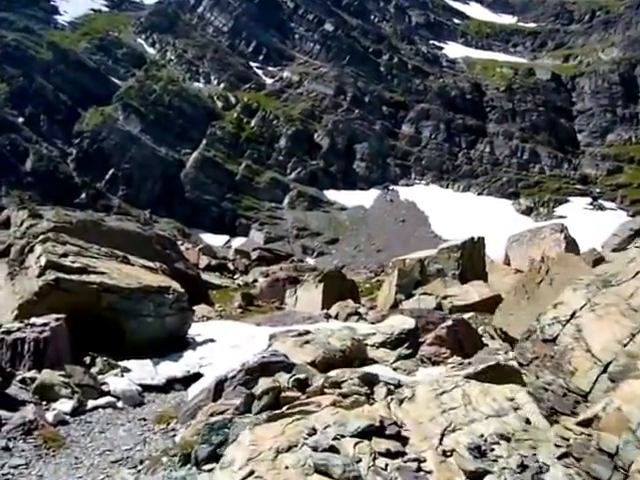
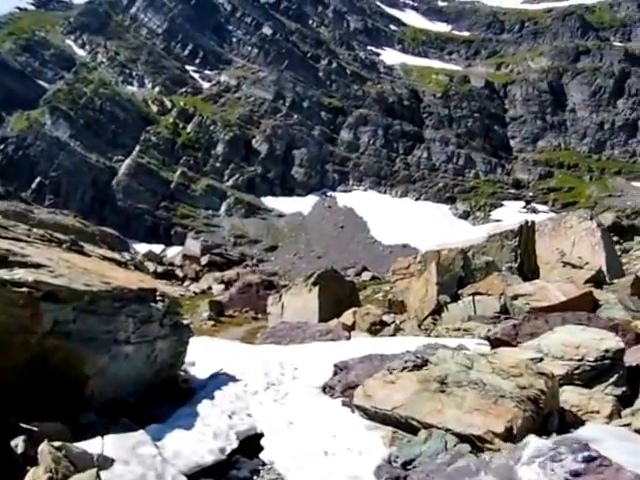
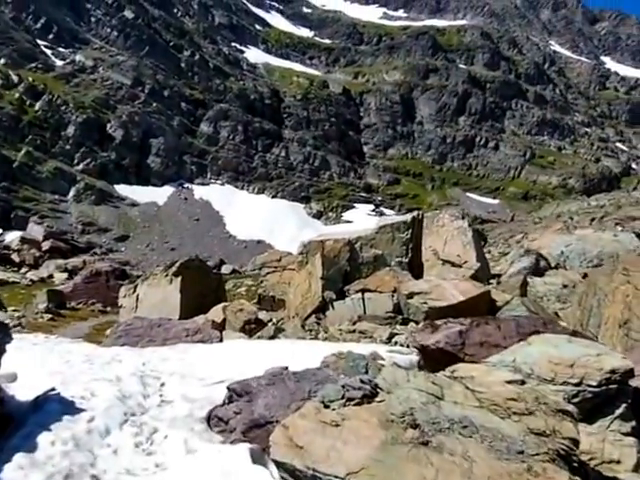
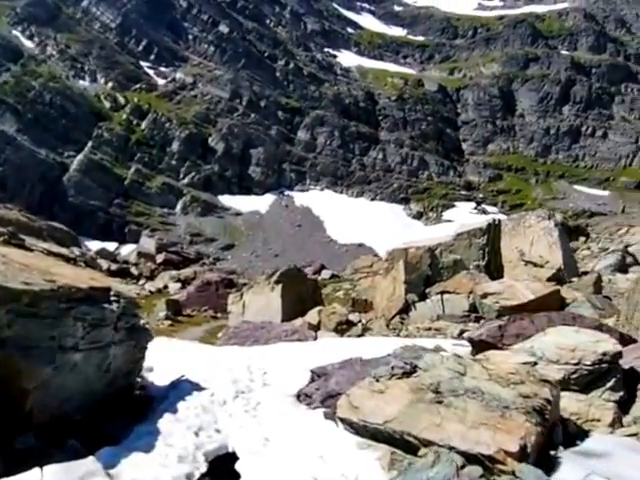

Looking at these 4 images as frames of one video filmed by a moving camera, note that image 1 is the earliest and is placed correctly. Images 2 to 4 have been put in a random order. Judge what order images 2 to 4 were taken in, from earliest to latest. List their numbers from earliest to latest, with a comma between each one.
2, 4, 3
